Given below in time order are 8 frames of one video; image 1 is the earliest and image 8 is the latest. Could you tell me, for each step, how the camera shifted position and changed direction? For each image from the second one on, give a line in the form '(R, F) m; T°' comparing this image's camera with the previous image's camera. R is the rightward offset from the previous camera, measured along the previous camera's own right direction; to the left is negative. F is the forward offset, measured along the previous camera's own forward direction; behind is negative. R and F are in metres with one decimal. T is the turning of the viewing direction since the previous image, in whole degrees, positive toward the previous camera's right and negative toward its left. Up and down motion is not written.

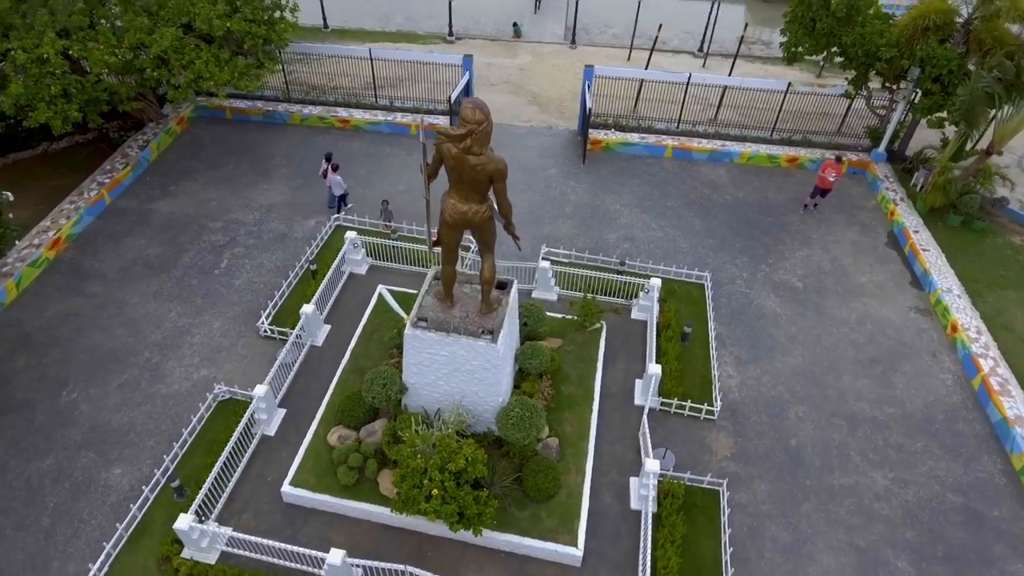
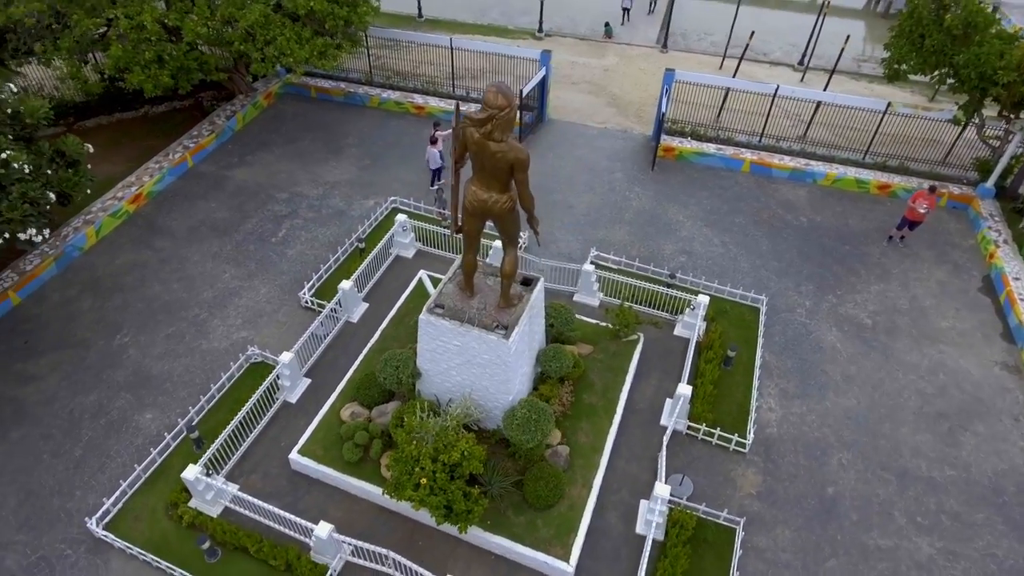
(+1.1, +0.4) m; -8°
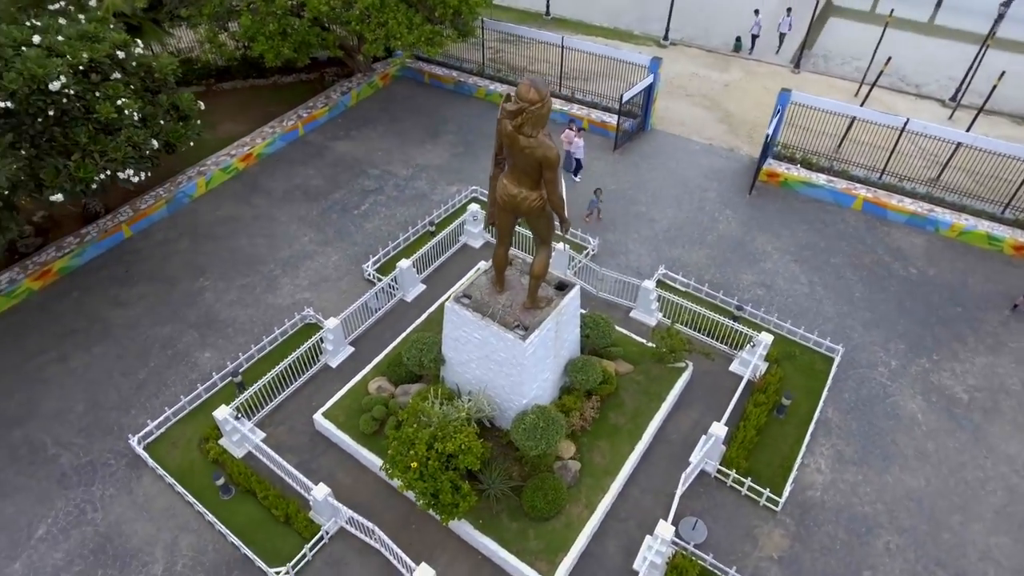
(+1.4, +0.4) m; -11°
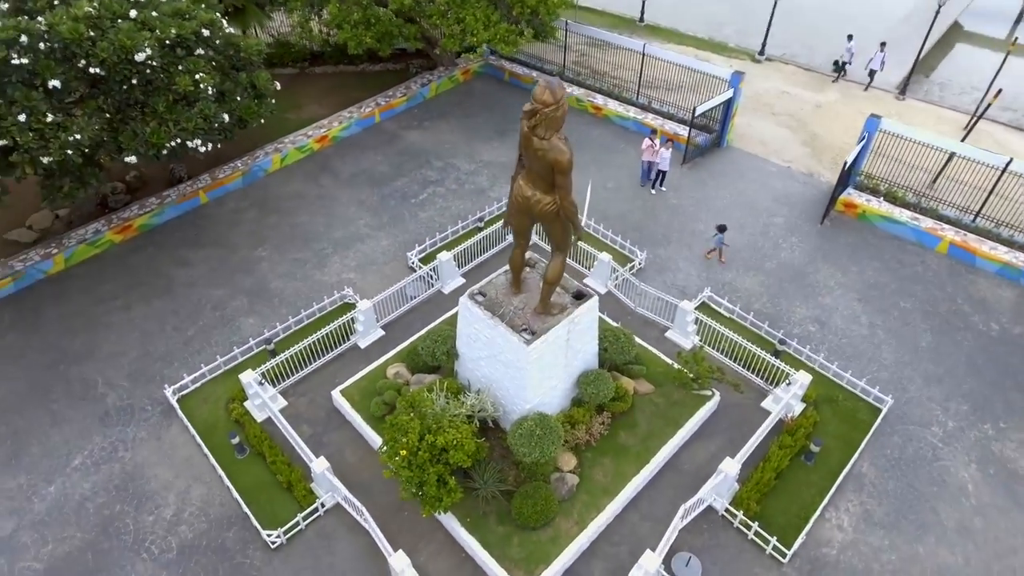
(+1.2, +0.2) m; -8°
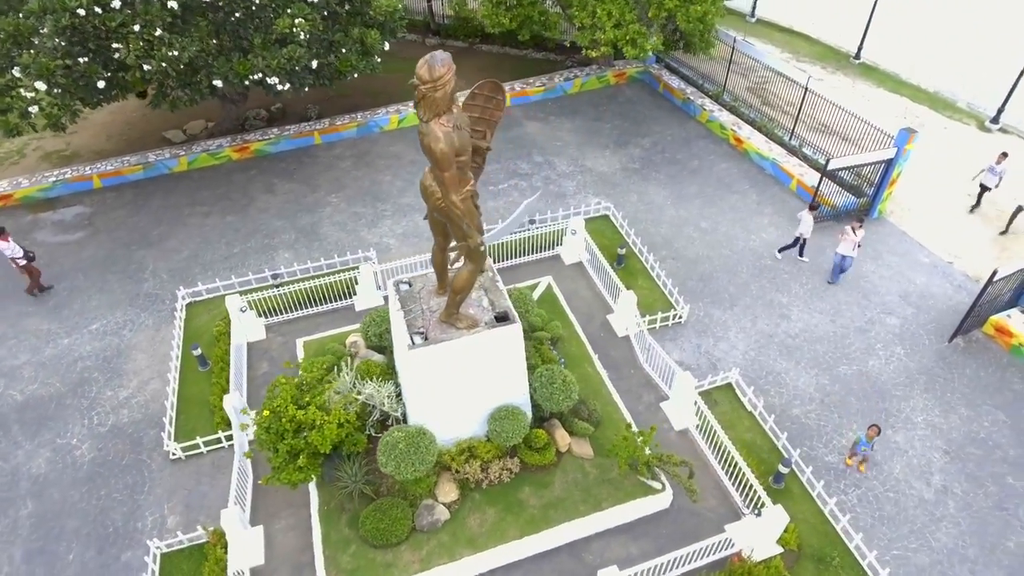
(+4.1, +1.9) m; -19°
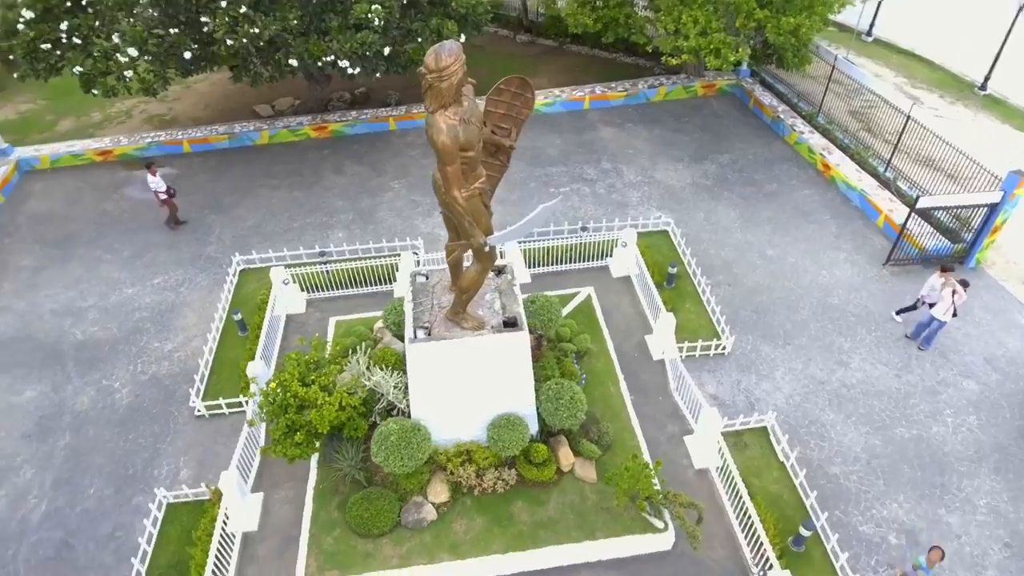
(+1.0, +0.4) m; -8°
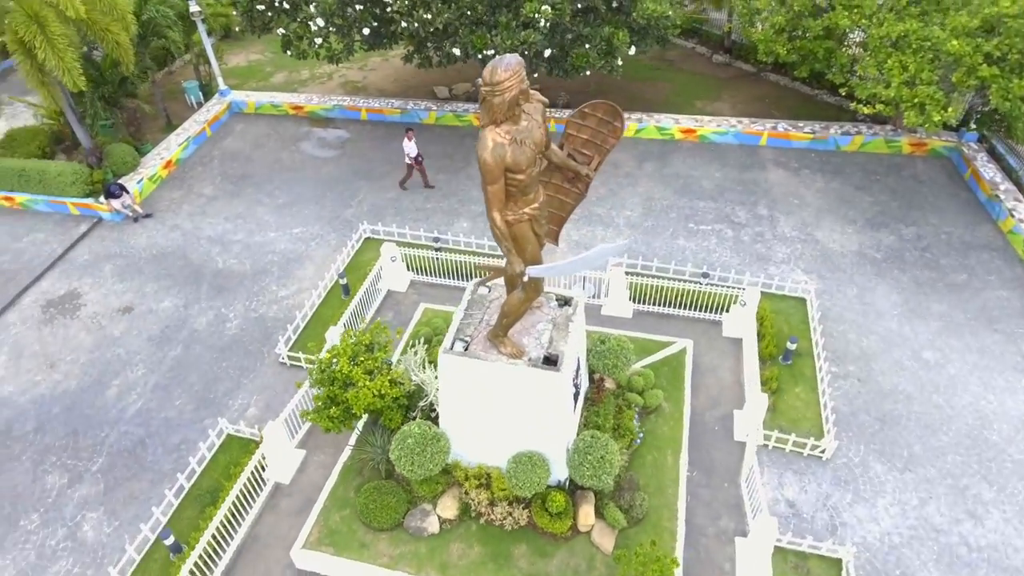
(+1.5, +0.8) m; -16°
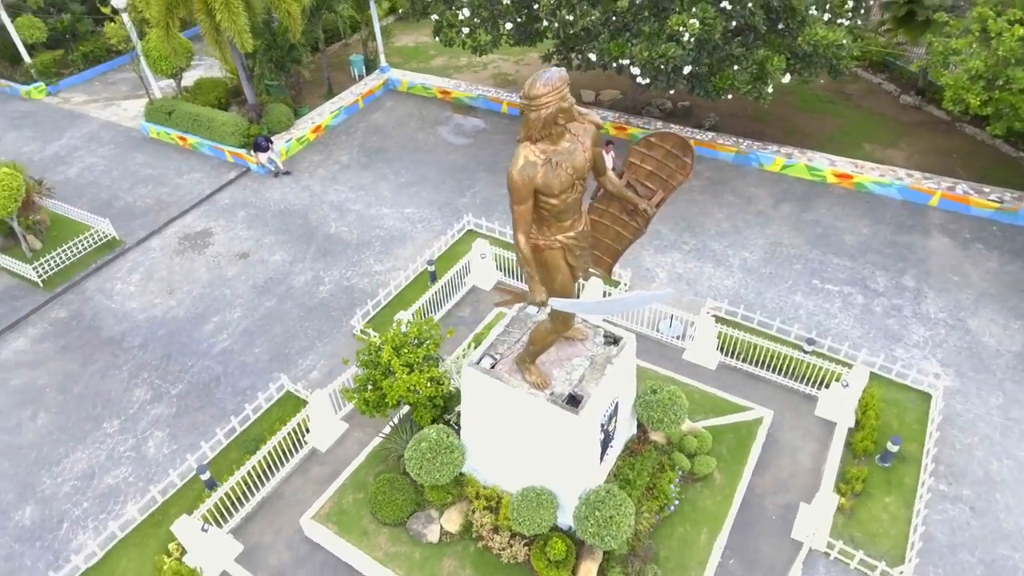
(+1.3, +0.6) m; -13°
